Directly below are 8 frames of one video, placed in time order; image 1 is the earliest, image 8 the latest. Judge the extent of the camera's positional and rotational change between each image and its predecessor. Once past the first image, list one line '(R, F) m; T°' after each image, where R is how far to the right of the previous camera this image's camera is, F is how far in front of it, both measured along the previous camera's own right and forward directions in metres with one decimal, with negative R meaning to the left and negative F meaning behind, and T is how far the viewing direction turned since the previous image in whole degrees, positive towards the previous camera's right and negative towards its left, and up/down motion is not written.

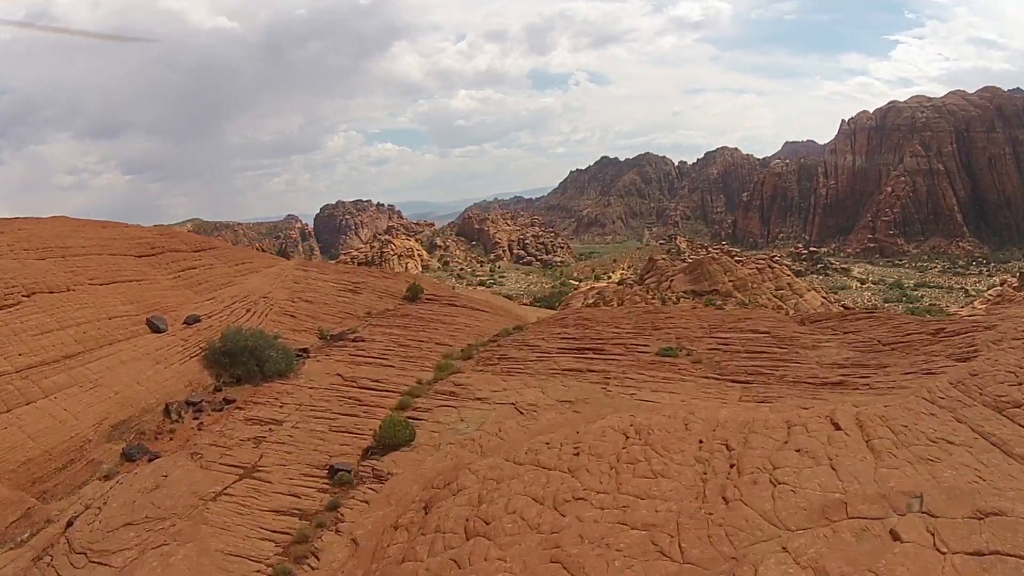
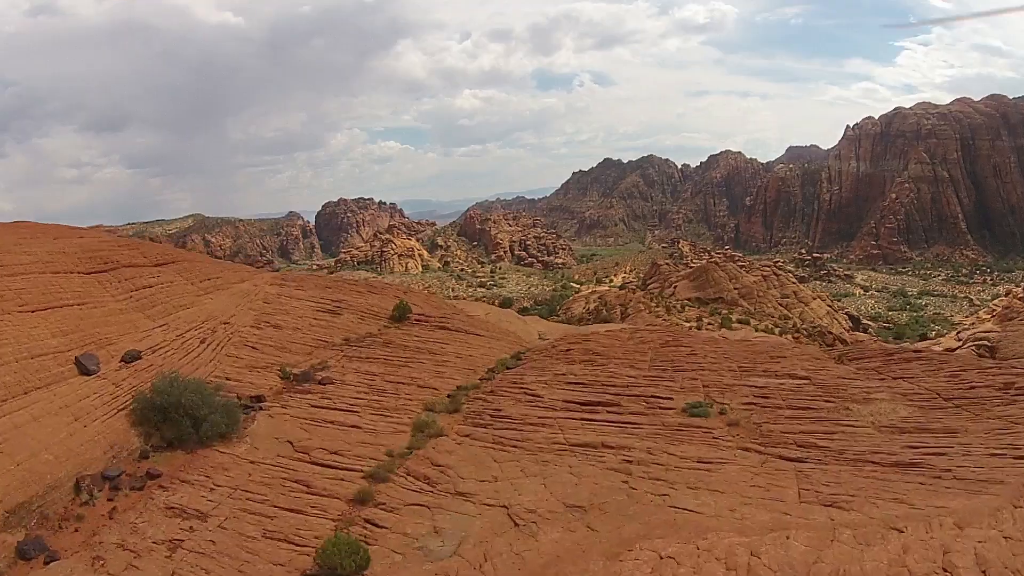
(0.0, +0.9) m; 0°
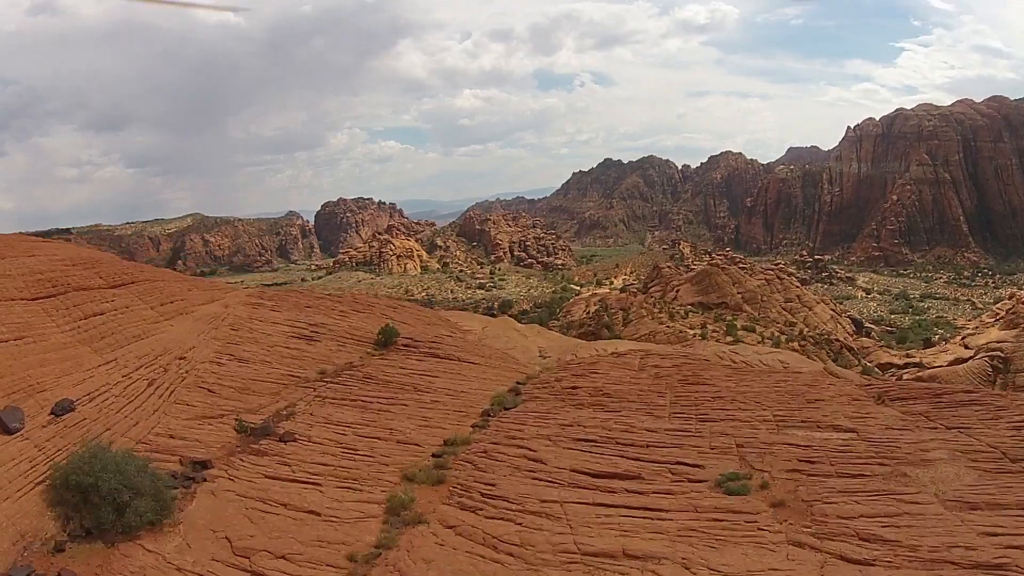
(0.0, +0.8) m; 0°
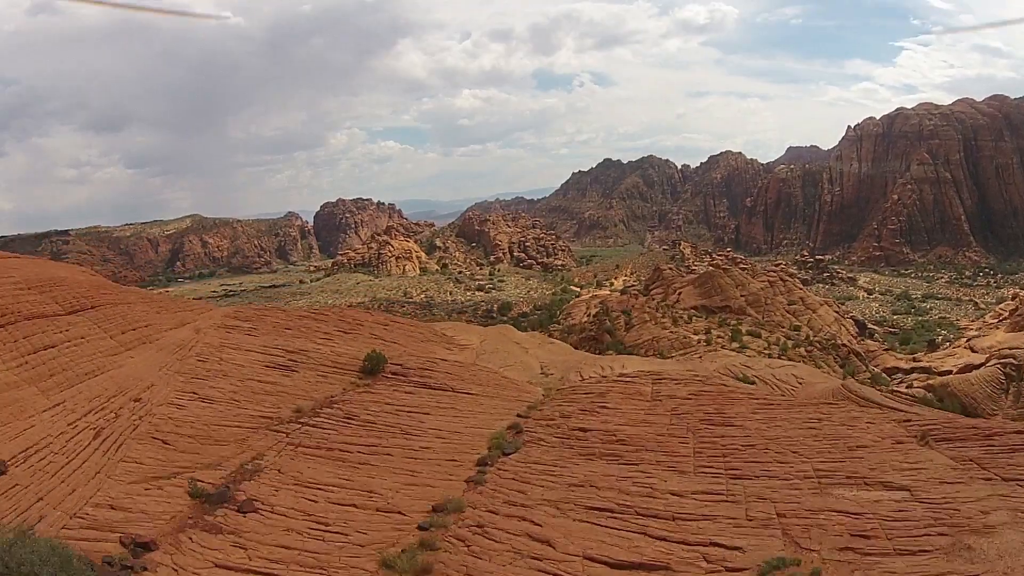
(0.0, +0.7) m; 0°
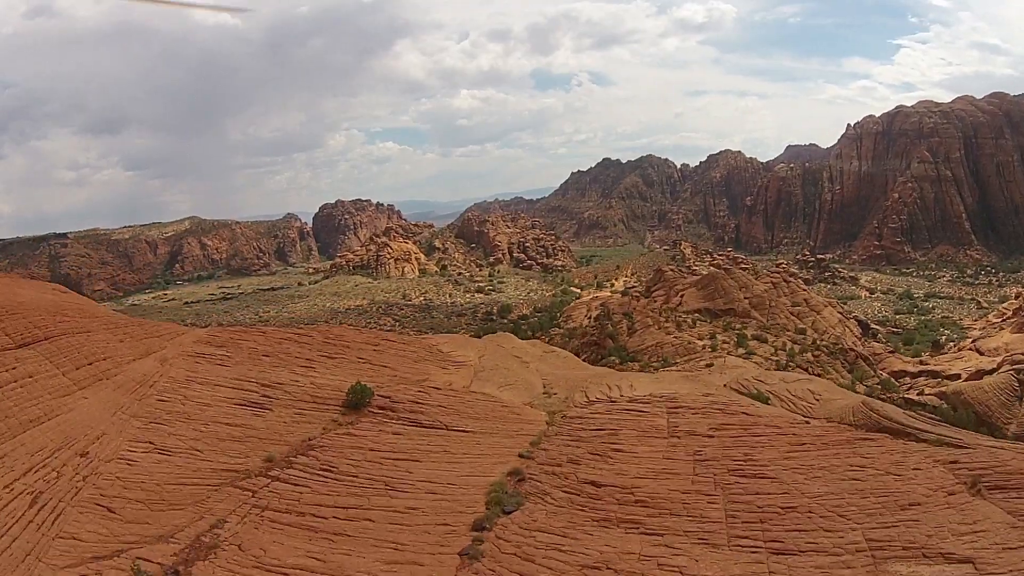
(0.0, +0.7) m; 0°
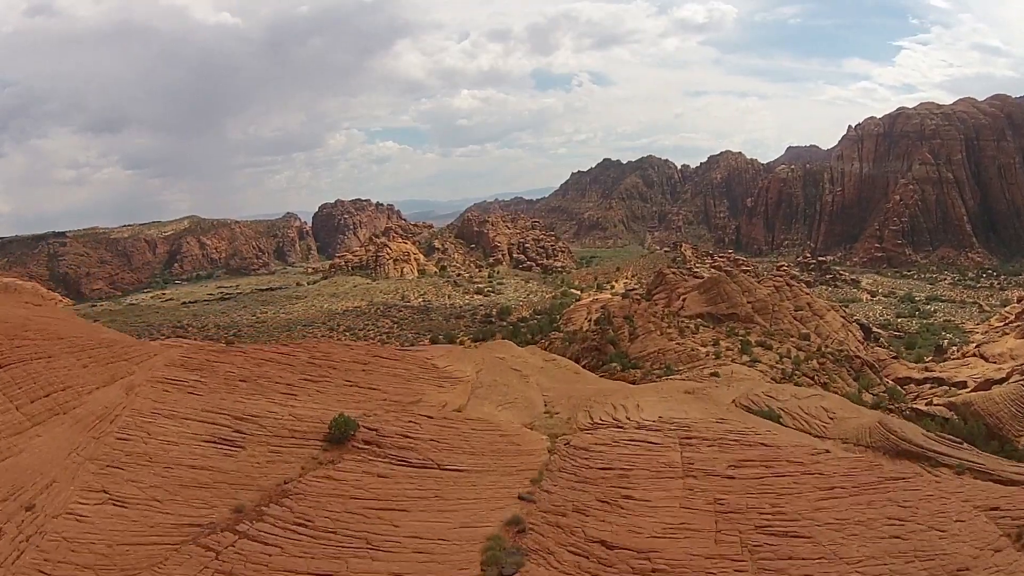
(0.0, +0.6) m; 0°
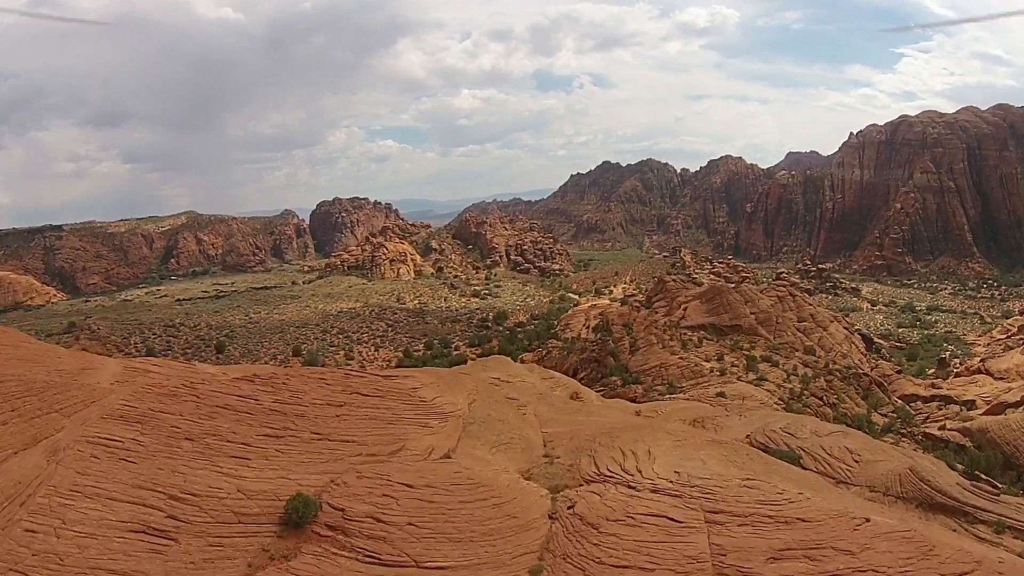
(0.0, +1.0) m; 0°
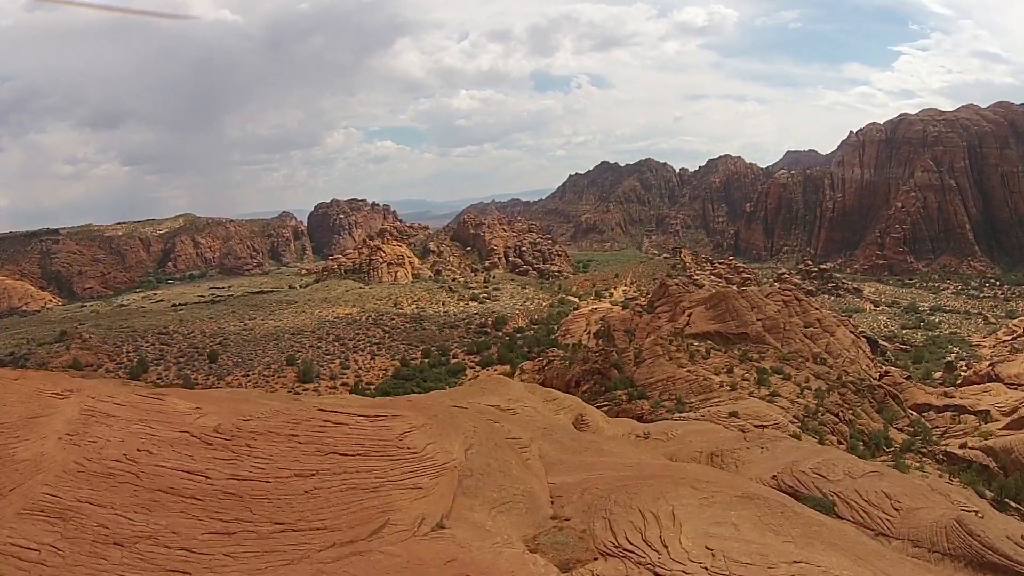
(0.0, +1.1) m; 0°
